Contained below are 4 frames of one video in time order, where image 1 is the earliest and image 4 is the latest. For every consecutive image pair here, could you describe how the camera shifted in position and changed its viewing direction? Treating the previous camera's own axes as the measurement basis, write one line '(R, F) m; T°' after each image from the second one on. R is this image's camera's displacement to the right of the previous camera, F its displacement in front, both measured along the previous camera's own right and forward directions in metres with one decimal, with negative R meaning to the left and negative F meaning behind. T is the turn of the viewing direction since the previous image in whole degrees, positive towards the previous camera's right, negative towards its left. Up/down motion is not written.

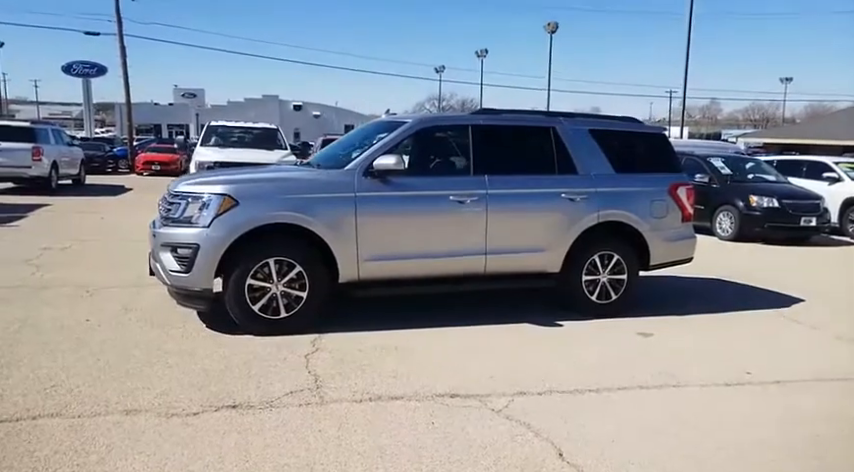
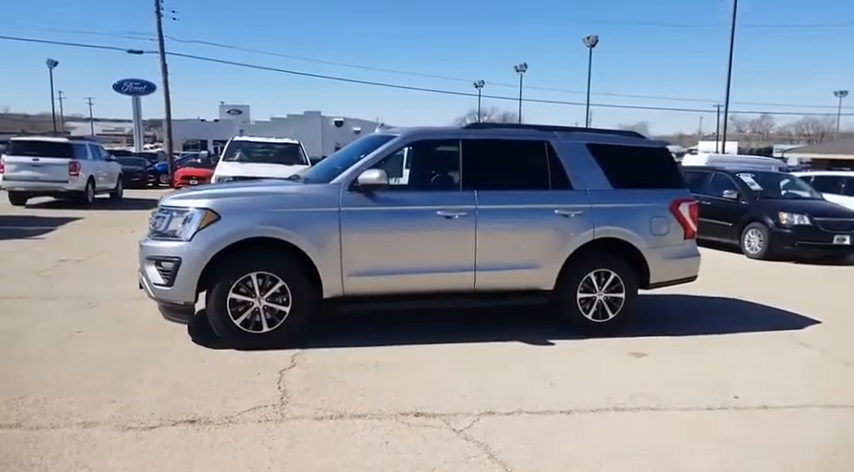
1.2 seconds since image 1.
(+0.5, +0.1) m; -4°
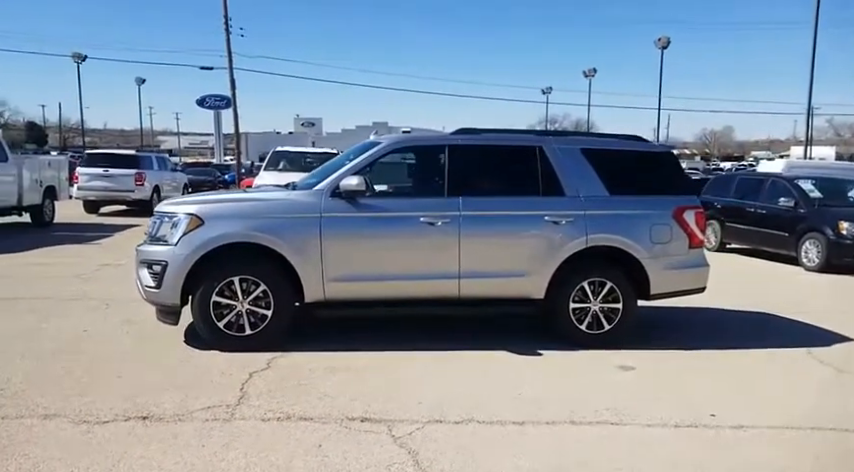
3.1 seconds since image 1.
(+0.8, 0.0) m; -6°
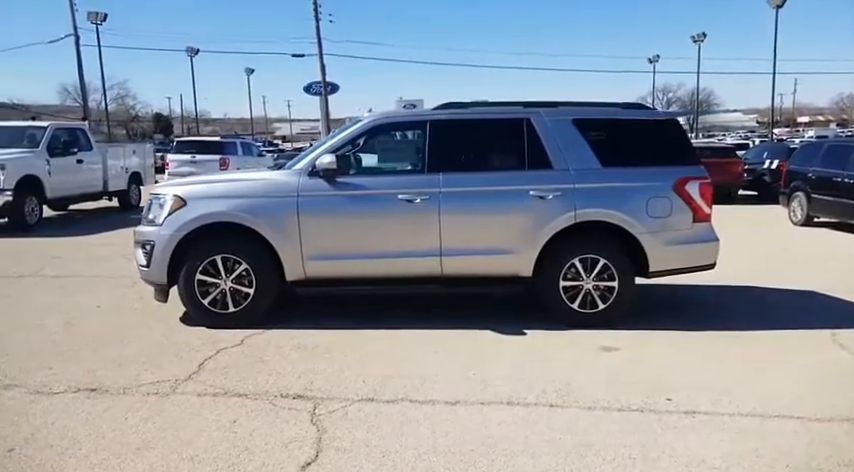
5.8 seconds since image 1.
(+1.1, +0.2) m; -9°
